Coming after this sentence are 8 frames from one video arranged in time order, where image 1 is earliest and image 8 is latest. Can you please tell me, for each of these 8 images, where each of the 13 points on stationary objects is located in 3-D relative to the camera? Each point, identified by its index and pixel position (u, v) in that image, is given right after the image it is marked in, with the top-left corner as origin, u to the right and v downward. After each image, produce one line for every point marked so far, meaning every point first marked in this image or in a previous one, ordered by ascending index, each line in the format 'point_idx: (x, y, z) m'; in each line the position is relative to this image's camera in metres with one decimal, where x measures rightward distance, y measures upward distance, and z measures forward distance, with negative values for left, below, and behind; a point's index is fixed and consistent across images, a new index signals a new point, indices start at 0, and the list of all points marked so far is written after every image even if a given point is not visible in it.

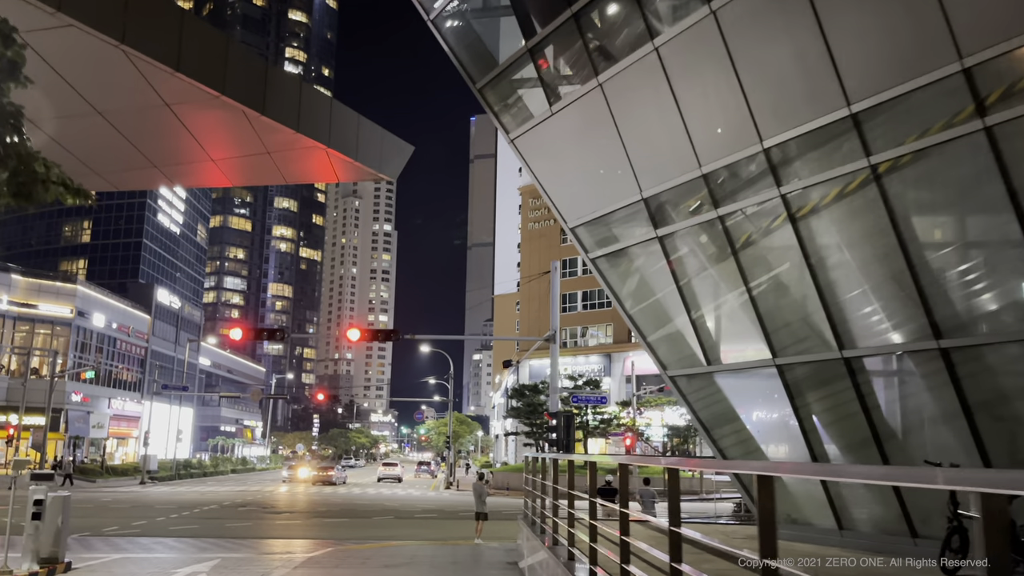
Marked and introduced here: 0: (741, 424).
0: (+3.8, -2.2, +12.4) m
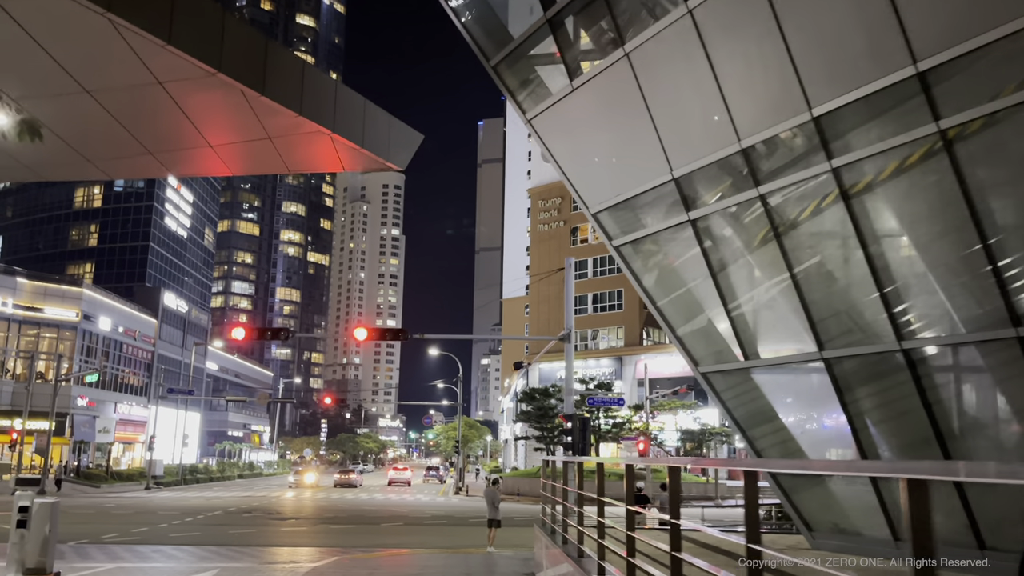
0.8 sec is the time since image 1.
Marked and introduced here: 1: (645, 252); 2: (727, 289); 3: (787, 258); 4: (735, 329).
0: (+4.1, -2.0, +11.5) m
1: (+2.3, +0.6, +12.7) m
2: (+3.4, 0.0, +11.6) m
3: (+3.9, +0.4, +10.6) m
4: (+3.5, -0.6, +11.6) m
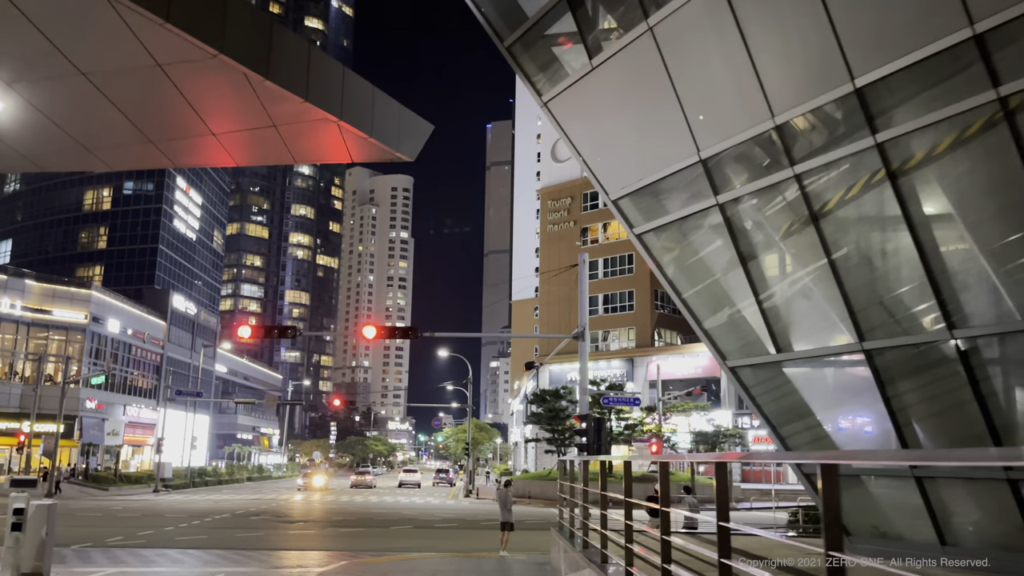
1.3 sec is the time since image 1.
0: (+4.4, -1.8, +10.8) m
1: (+2.5, +0.8, +12.1) m
2: (+3.6, +0.2, +11.0) m
3: (+4.1, +0.6, +10.0) m
4: (+3.7, -0.4, +11.0) m
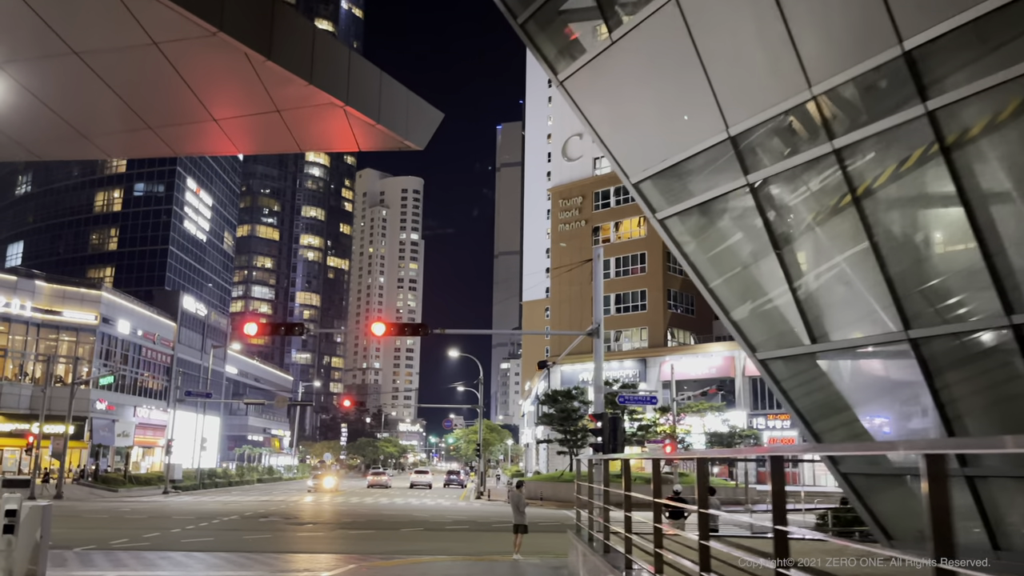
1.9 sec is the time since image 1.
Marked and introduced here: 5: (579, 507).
0: (+4.6, -1.7, +10.1) m
1: (+2.8, +1.0, +11.4) m
2: (+3.8, +0.3, +10.3) m
3: (+4.3, +0.7, +9.3) m
4: (+4.0, -0.3, +10.3) m
5: (+1.4, -4.4, +14.8) m
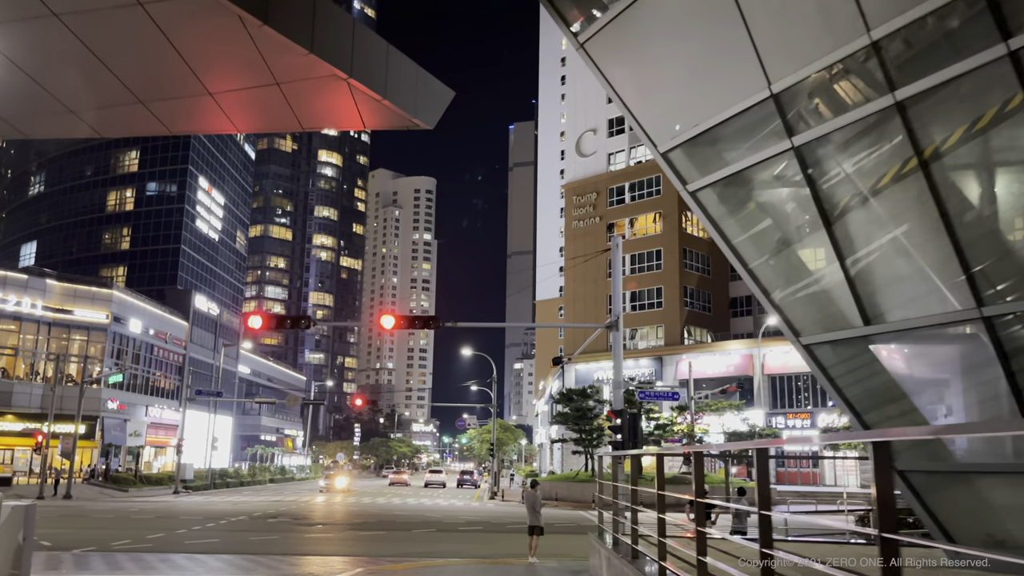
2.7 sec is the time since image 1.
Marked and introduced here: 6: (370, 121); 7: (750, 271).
0: (+4.8, -1.4, +9.1) m
1: (+3.0, +1.2, +10.4) m
2: (+4.0, +0.6, +9.3) m
3: (+4.5, +1.0, +8.3) m
4: (+4.2, 0.0, +9.3) m
5: (+1.7, -4.2, +13.9) m
6: (-2.6, +3.1, +14.1) m
7: (+3.3, +0.2, +10.6) m
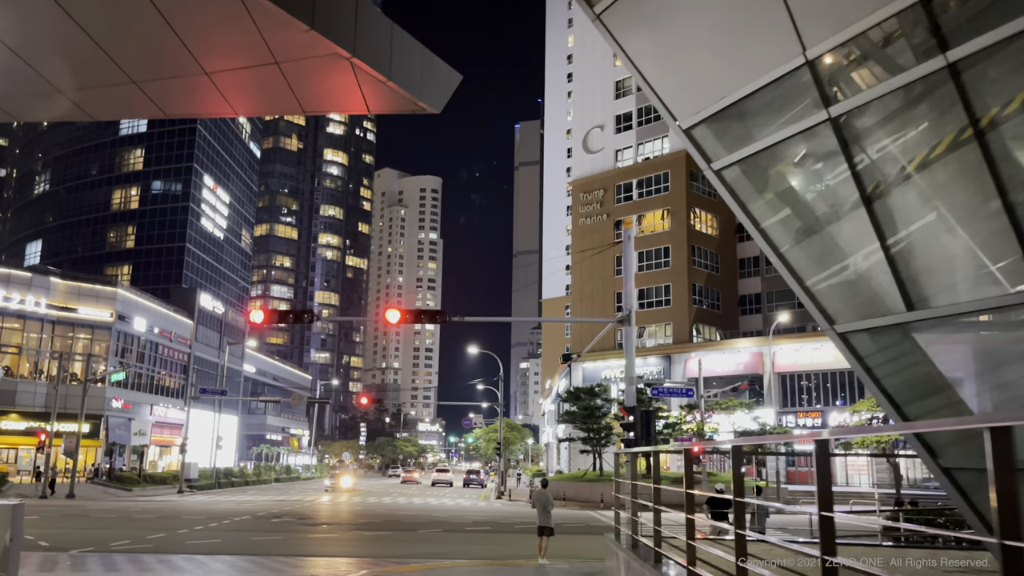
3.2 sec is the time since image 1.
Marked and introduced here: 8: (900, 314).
0: (+4.9, -1.2, +8.5) m
1: (+3.1, +1.4, +9.8) m
2: (+4.2, +0.8, +8.6) m
3: (+4.6, +1.2, +7.6) m
4: (+4.3, +0.2, +8.6) m
5: (+1.8, -4.0, +13.3) m
6: (-2.5, +3.3, +13.5) m
7: (+3.4, +0.4, +9.9) m
8: (+4.4, -0.3, +8.7) m
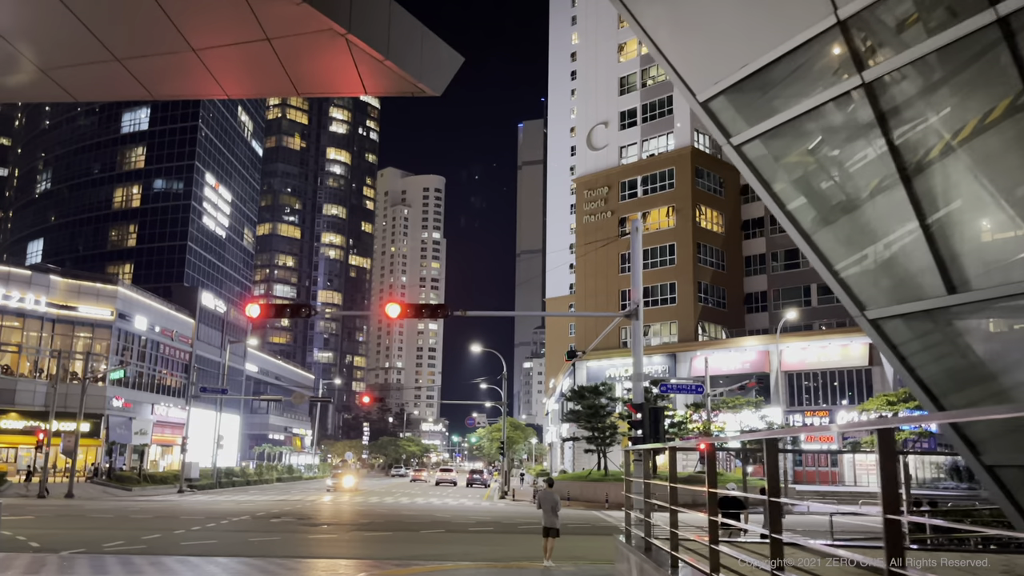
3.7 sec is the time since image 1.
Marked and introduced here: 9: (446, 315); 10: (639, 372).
0: (+5.0, -1.0, +7.8) m
1: (+3.2, +1.6, +9.2) m
2: (+4.2, +1.0, +8.0) m
3: (+4.6, +1.4, +7.0) m
4: (+4.4, +0.4, +8.0) m
5: (+1.9, -3.8, +12.6) m
6: (-2.4, +3.4, +12.8) m
7: (+3.5, +0.6, +9.3) m
8: (+4.5, -0.1, +8.1) m
9: (-1.7, -0.7, +19.5) m
10: (+3.3, -2.2, +19.7) m
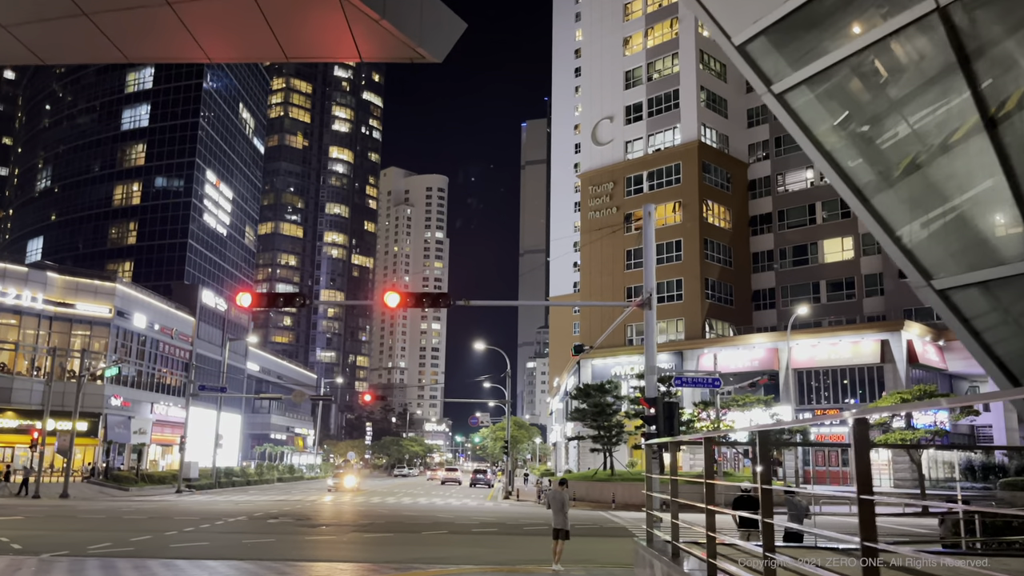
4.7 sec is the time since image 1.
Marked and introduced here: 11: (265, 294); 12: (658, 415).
0: (+5.1, -0.7, +6.7) m
1: (+3.3, +1.9, +8.1) m
2: (+4.3, +1.3, +6.9) m
3: (+4.7, +1.7, +5.9) m
4: (+4.5, +0.7, +6.9) m
5: (+2.0, -3.5, +11.6) m
6: (-2.3, +3.7, +11.8) m
7: (+3.6, +0.9, +8.3) m
8: (+4.6, +0.2, +7.0) m
9: (-1.6, -0.4, +18.5) m
10: (+3.4, -1.9, +18.7) m
11: (-6.1, -0.2, +18.7) m
12: (+3.4, -3.0, +17.8) m
